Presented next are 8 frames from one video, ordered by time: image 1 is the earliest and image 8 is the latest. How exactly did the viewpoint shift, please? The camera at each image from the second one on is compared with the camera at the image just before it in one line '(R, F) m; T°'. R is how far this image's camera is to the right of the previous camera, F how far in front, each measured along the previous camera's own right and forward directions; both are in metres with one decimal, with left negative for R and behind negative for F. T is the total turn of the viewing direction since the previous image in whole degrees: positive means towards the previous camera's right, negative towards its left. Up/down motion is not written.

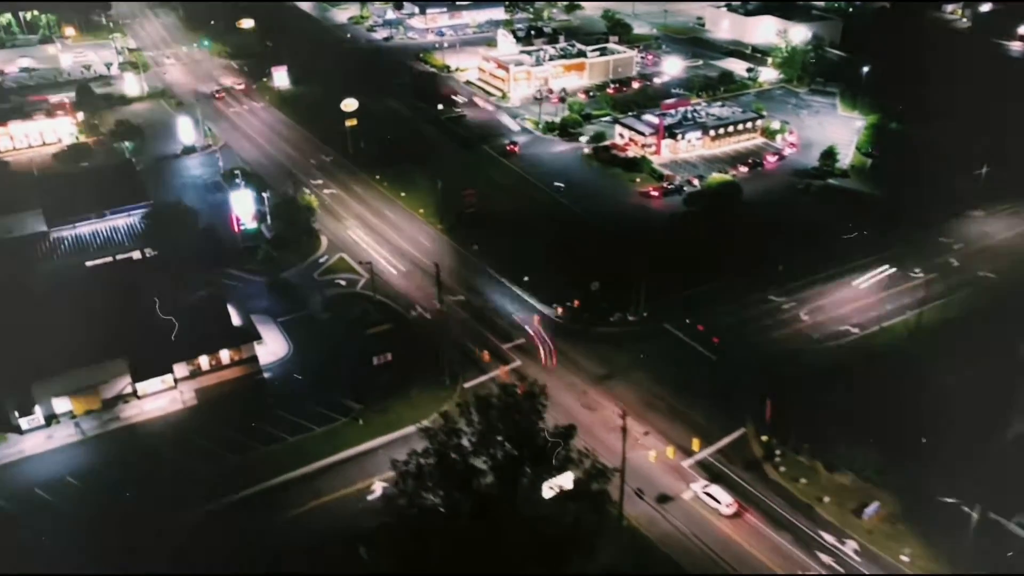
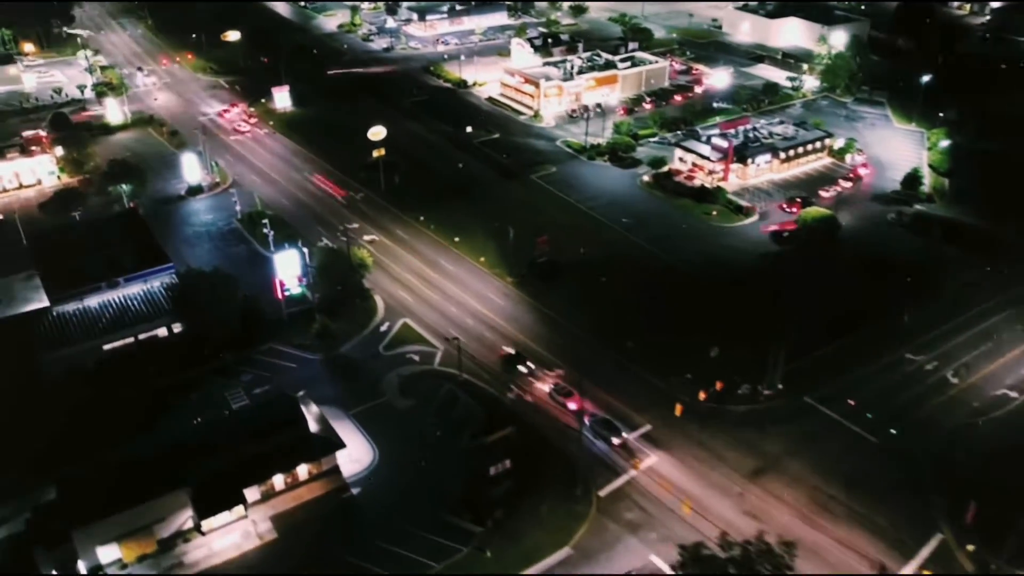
(-8.7, +8.1) m; +4°
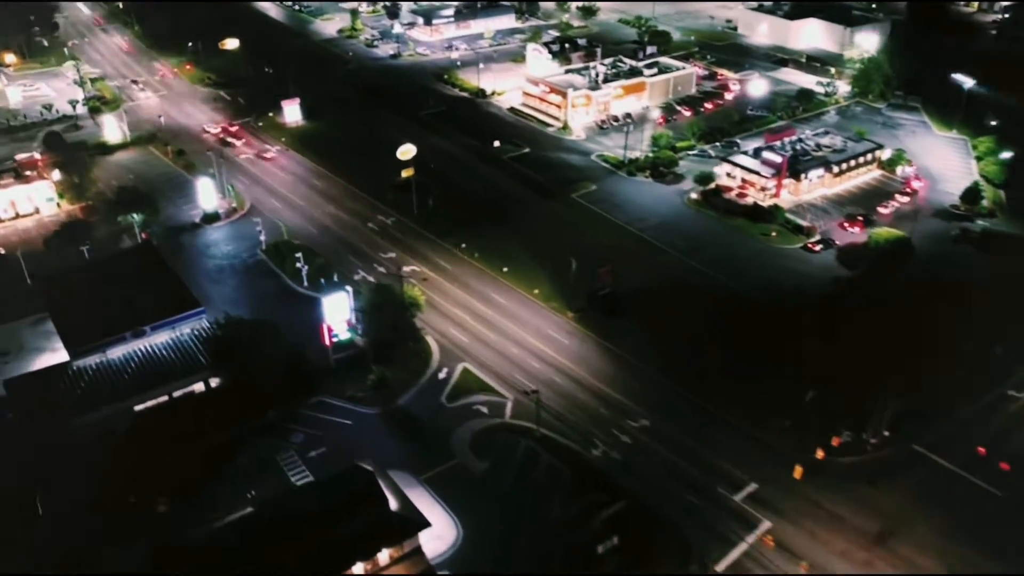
(-5.3, +4.3) m; +2°
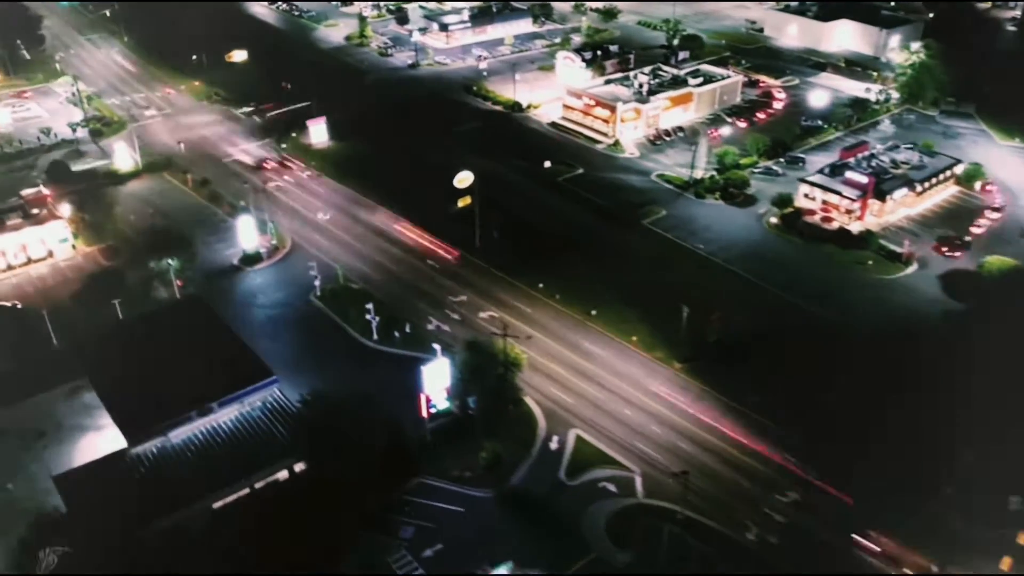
(-7.3, +5.4) m; +3°
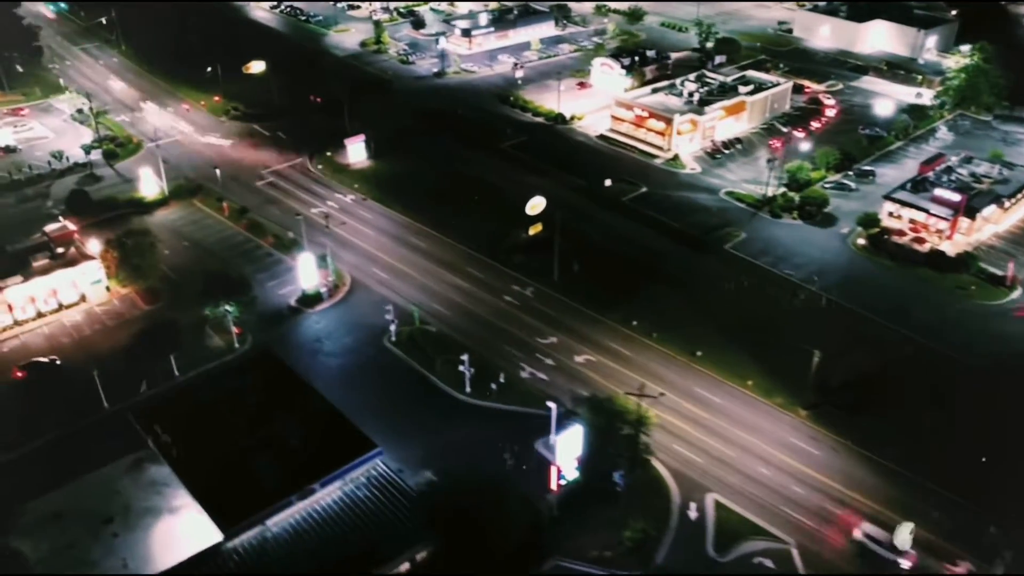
(-6.9, +4.4) m; +2°
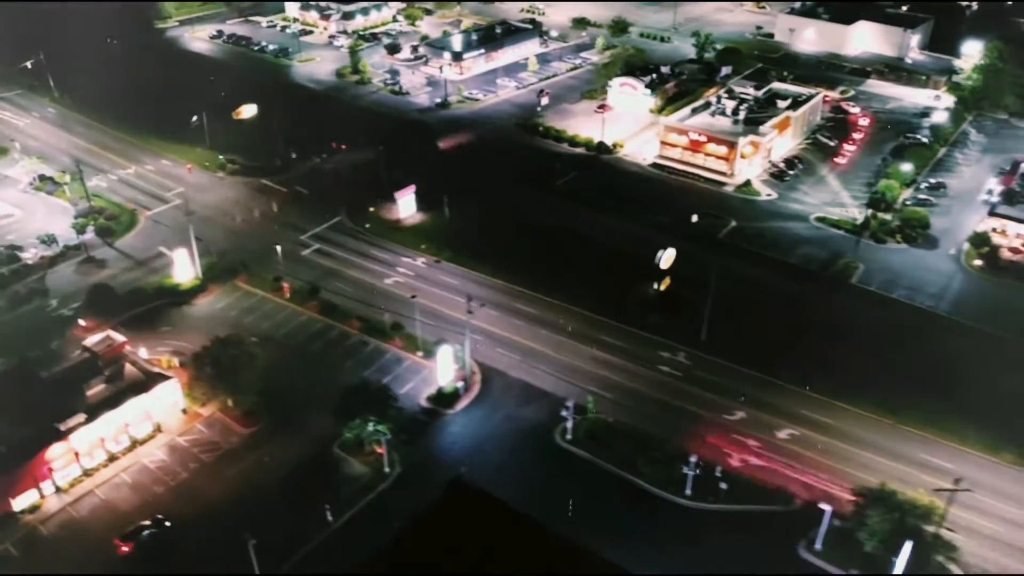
(-14.2, +7.5) m; +9°
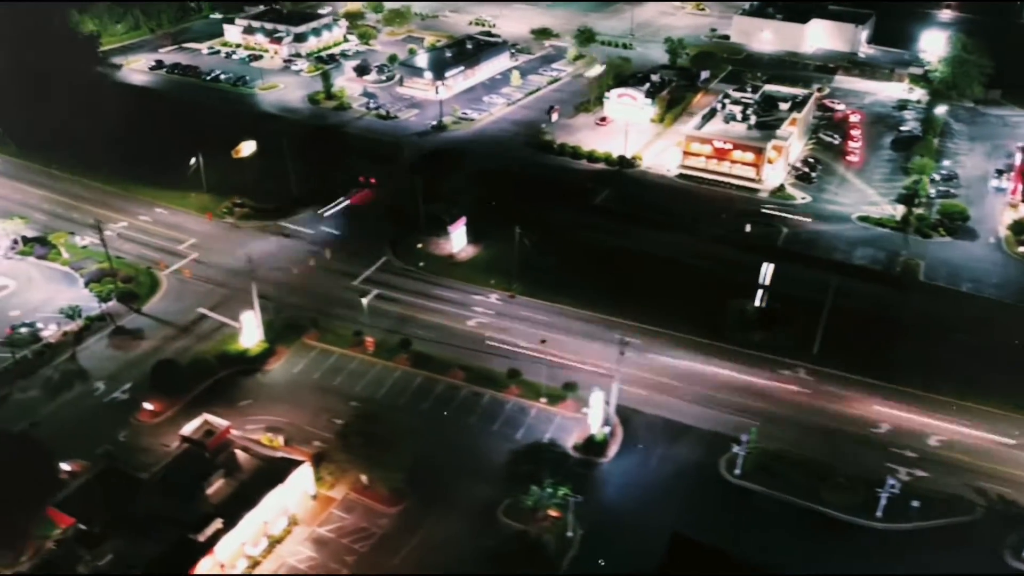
(-11.8, +3.5) m; +9°
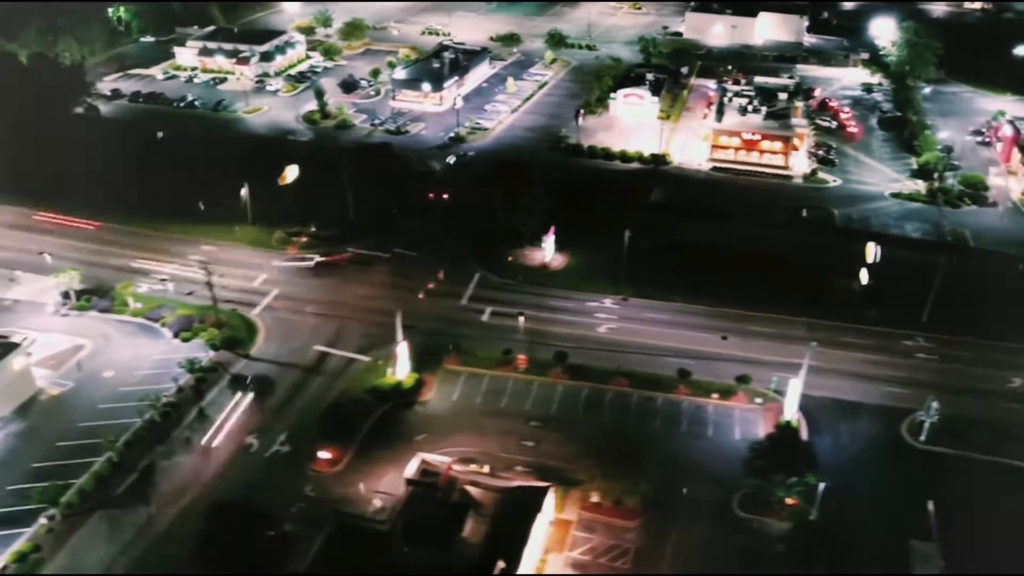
(-14.7, +1.7) m; +10°
